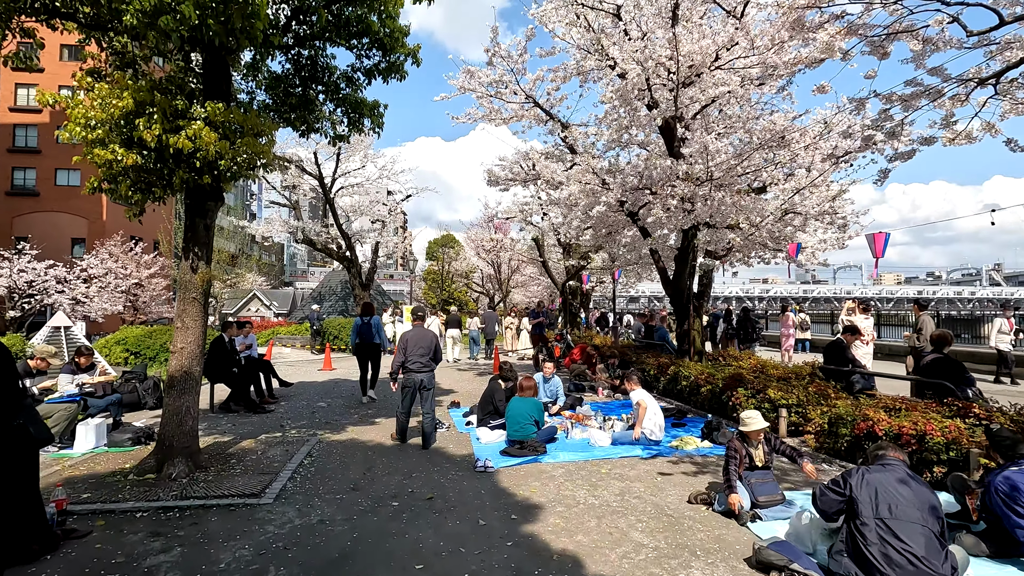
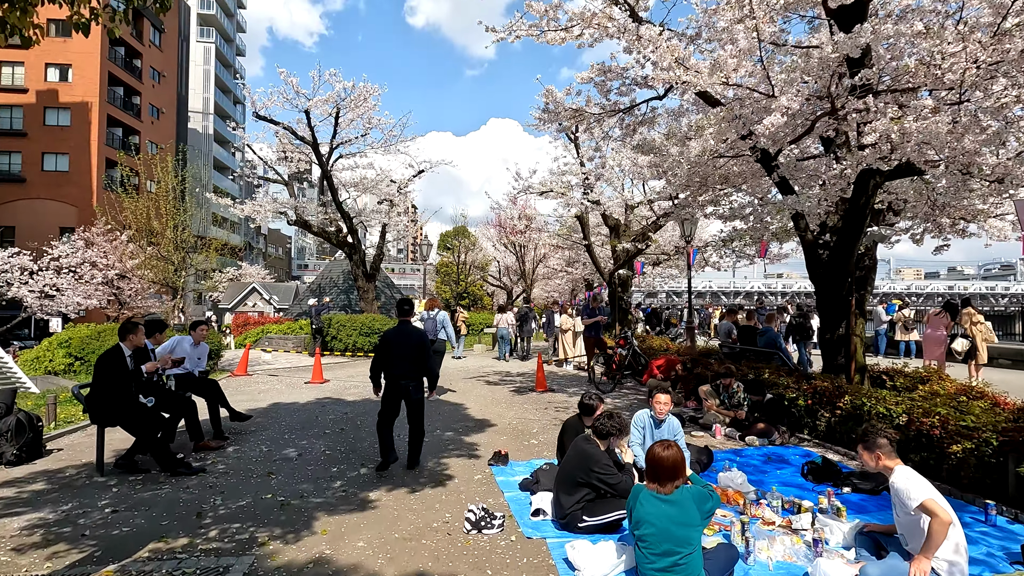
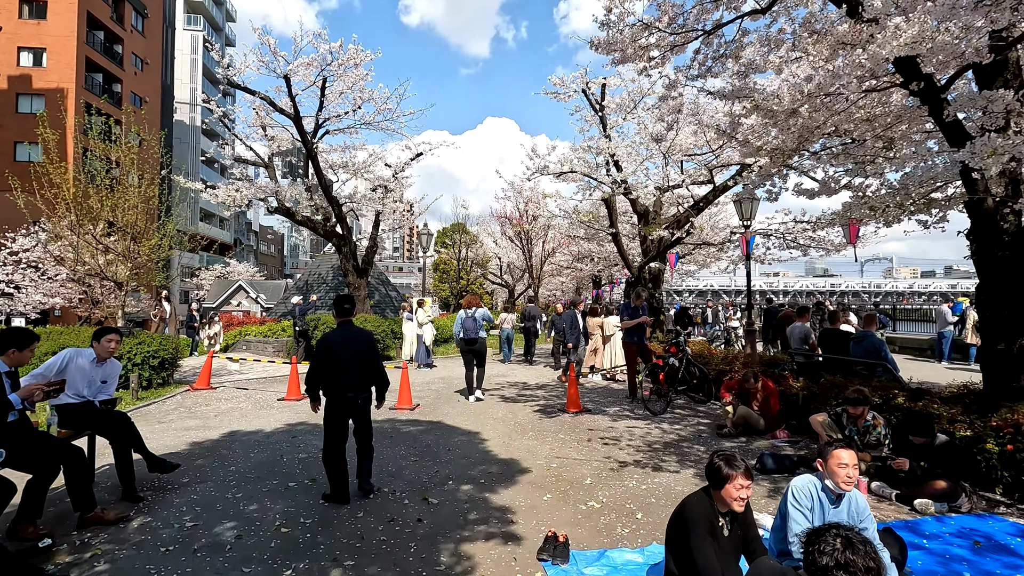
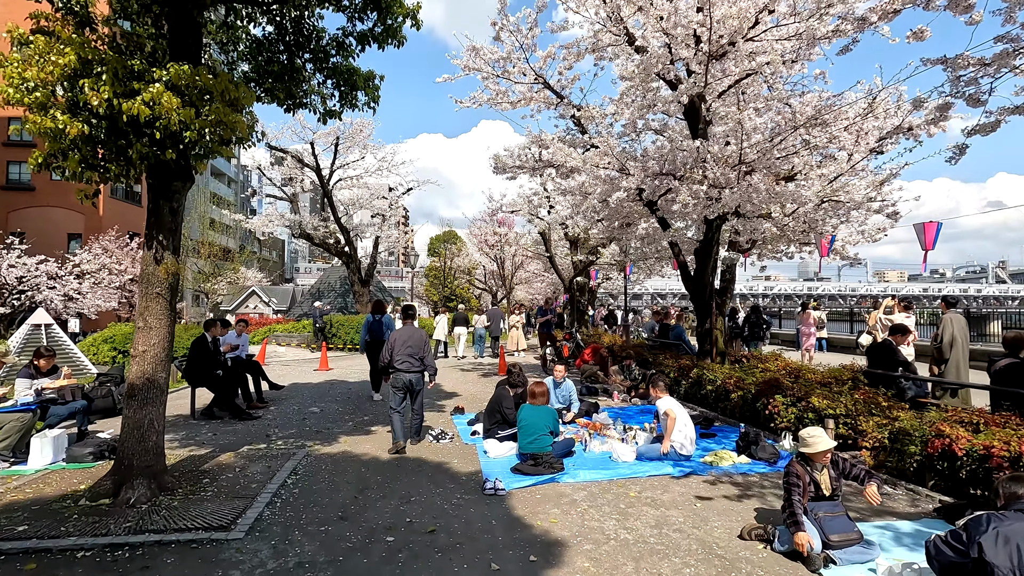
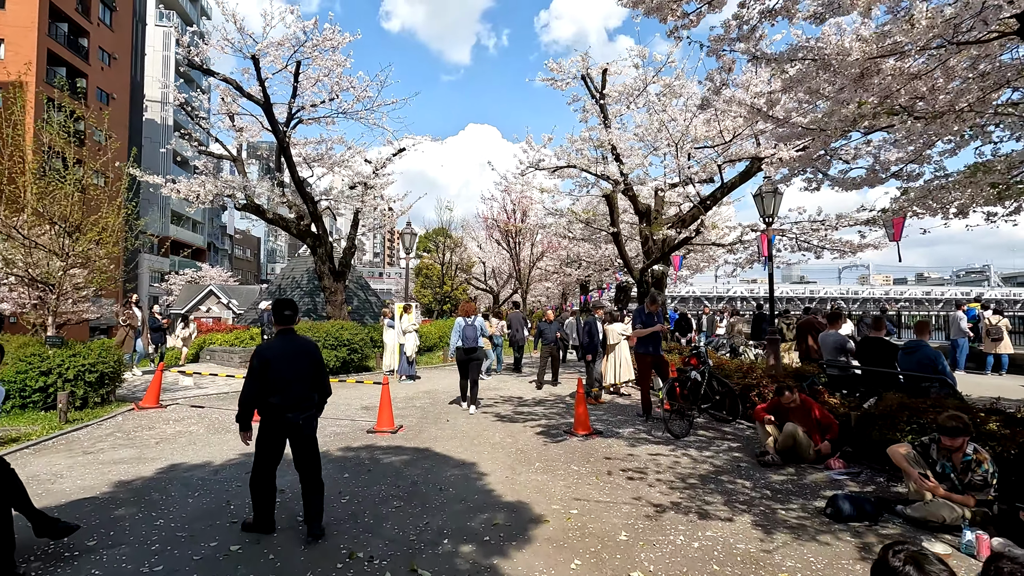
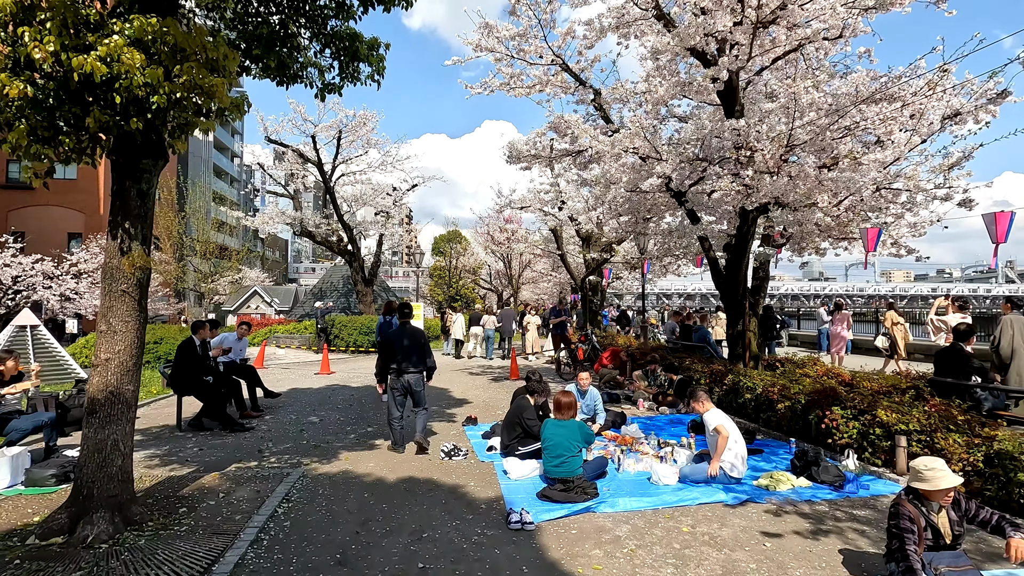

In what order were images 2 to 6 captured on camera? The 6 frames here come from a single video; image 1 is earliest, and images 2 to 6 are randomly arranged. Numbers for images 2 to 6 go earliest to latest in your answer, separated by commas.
4, 6, 2, 3, 5
